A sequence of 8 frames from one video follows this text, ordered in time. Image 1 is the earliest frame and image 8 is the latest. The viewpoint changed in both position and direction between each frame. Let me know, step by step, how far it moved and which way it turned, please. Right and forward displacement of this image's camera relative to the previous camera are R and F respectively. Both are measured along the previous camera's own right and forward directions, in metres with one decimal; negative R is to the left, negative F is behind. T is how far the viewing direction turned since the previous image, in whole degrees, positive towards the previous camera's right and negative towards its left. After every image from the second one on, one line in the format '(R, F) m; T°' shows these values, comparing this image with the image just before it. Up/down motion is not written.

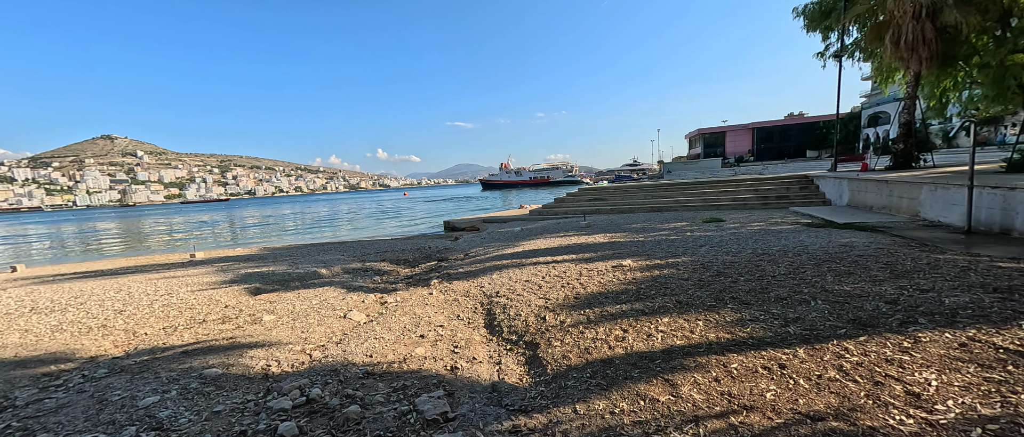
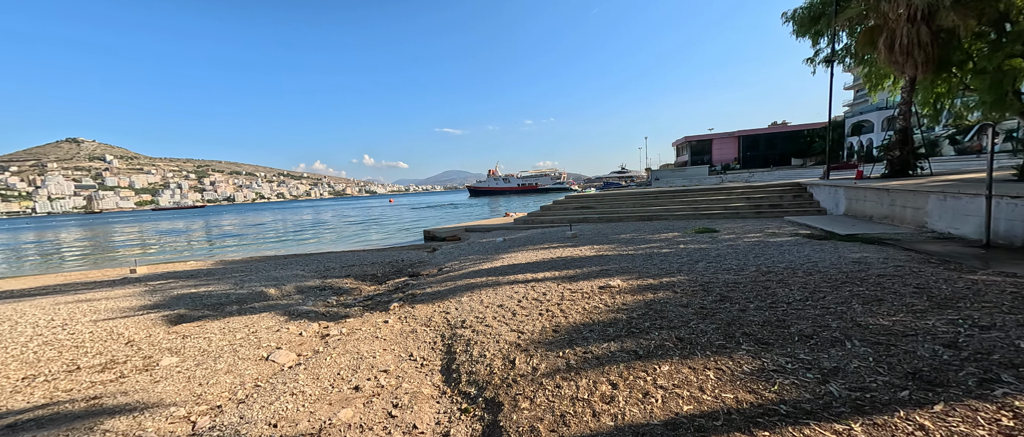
(+0.2, +0.6) m; +1°
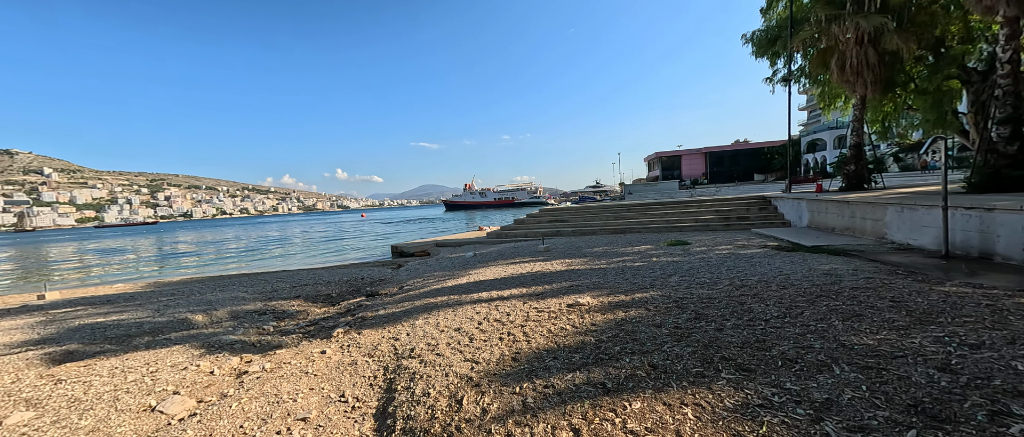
(+0.1, +0.3) m; +4°
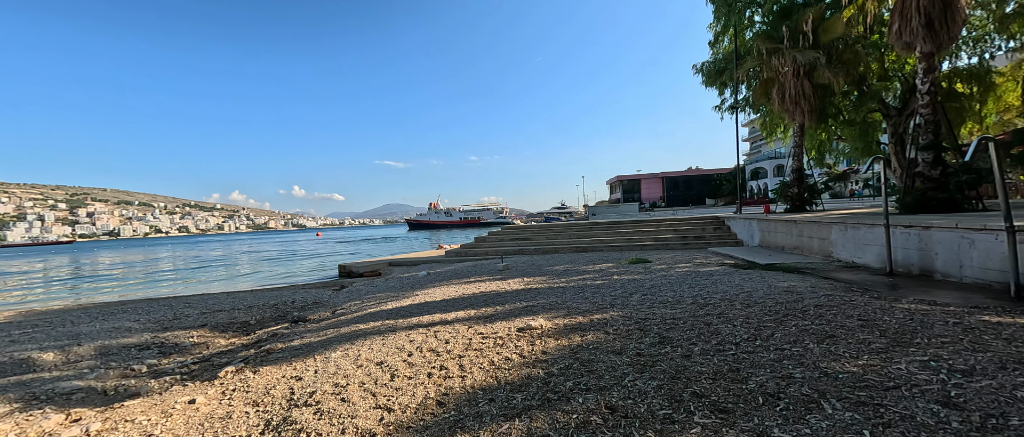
(+0.2, +0.5) m; +5°
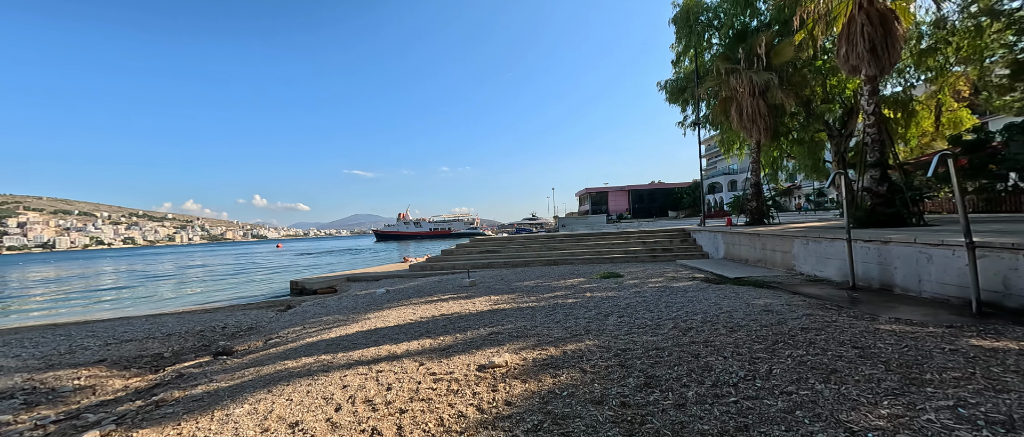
(+0.1, +0.5) m; +4°
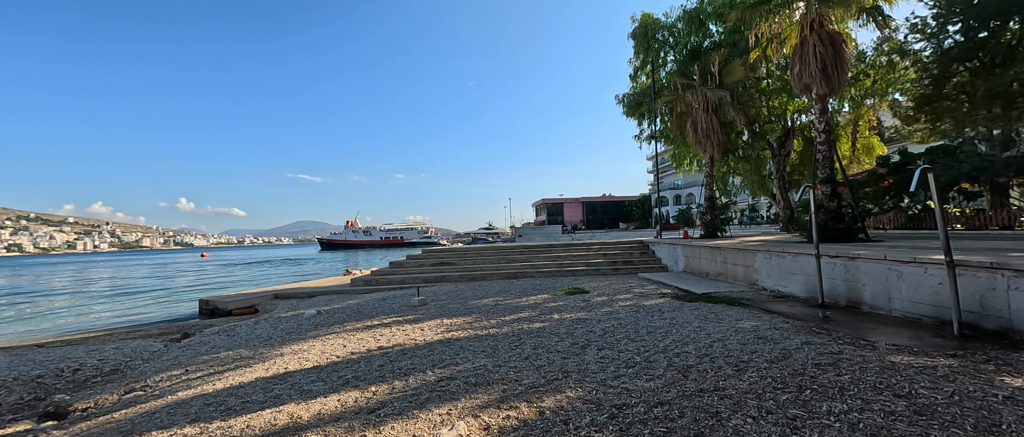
(0.0, +0.9) m; +6°
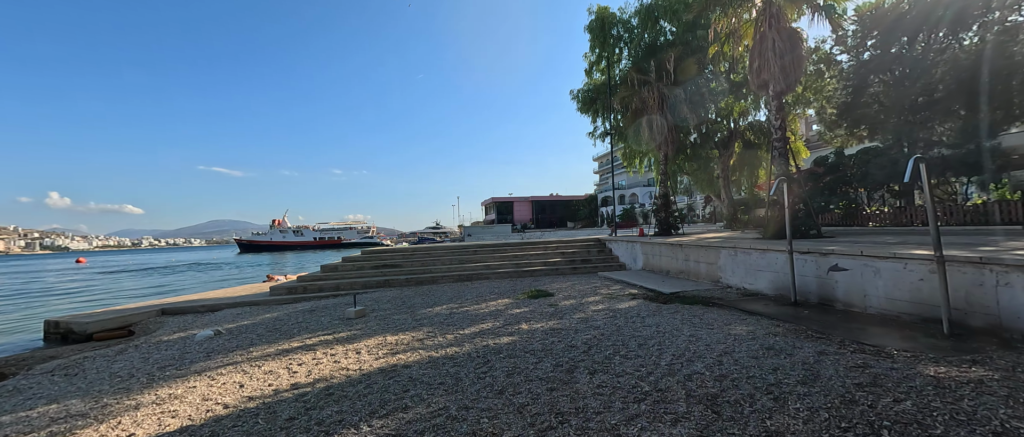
(-0.2, +1.0) m; +8°
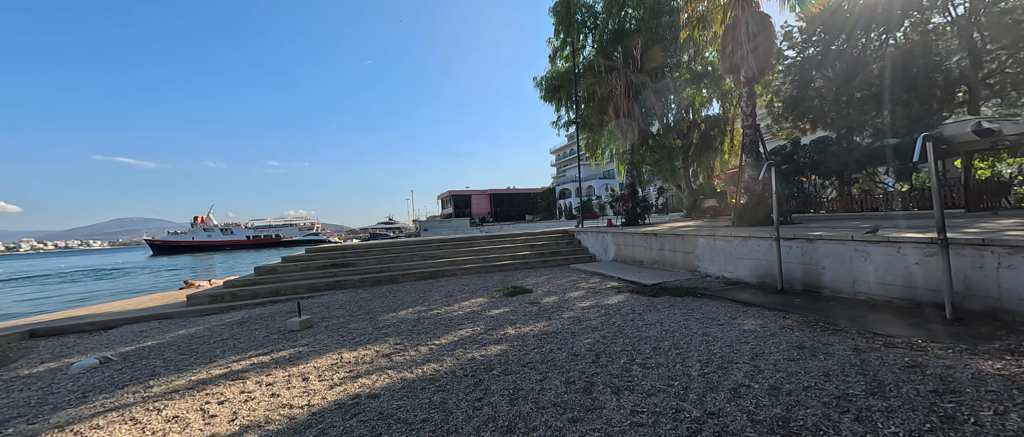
(-0.3, +0.8) m; +6°
